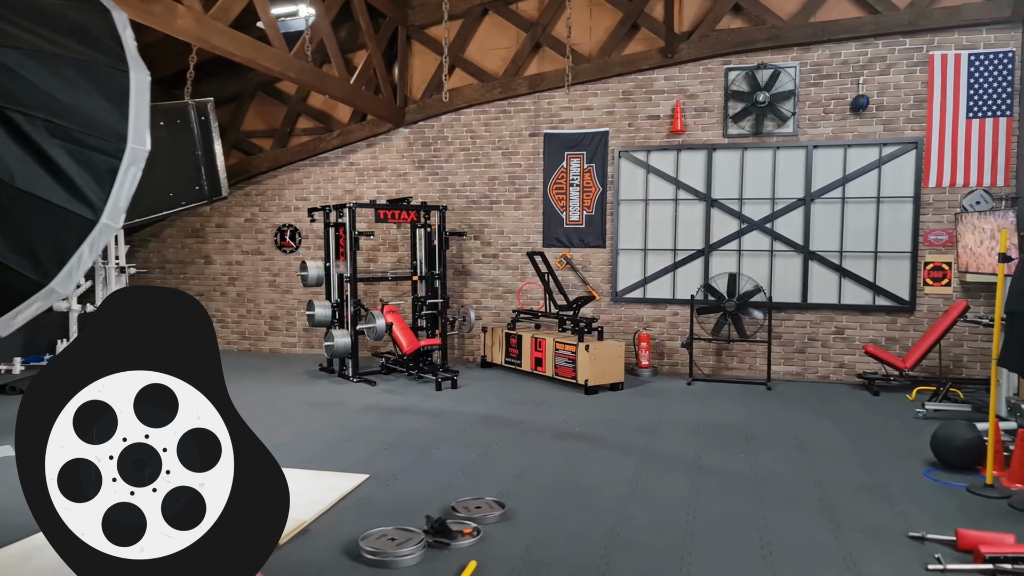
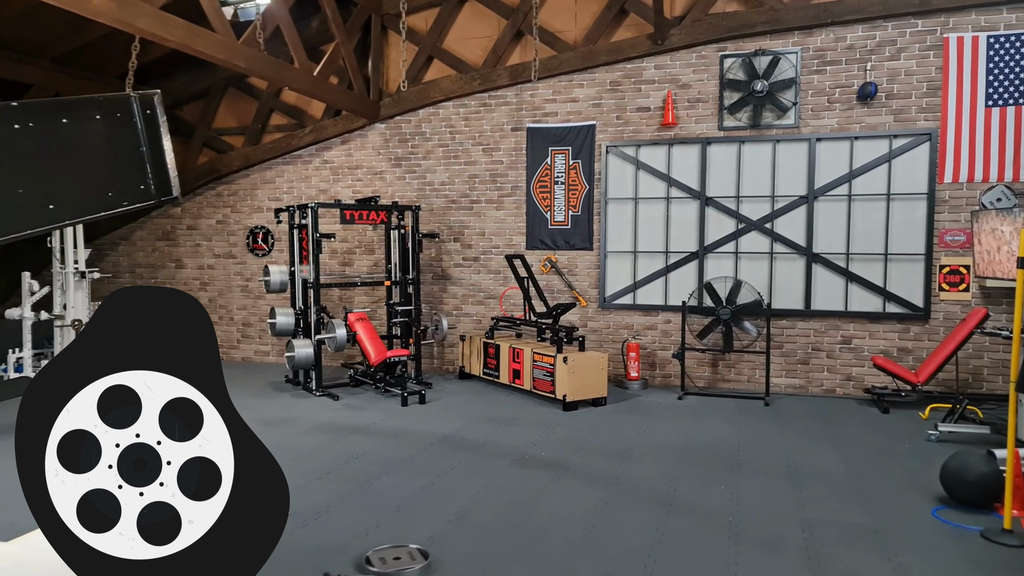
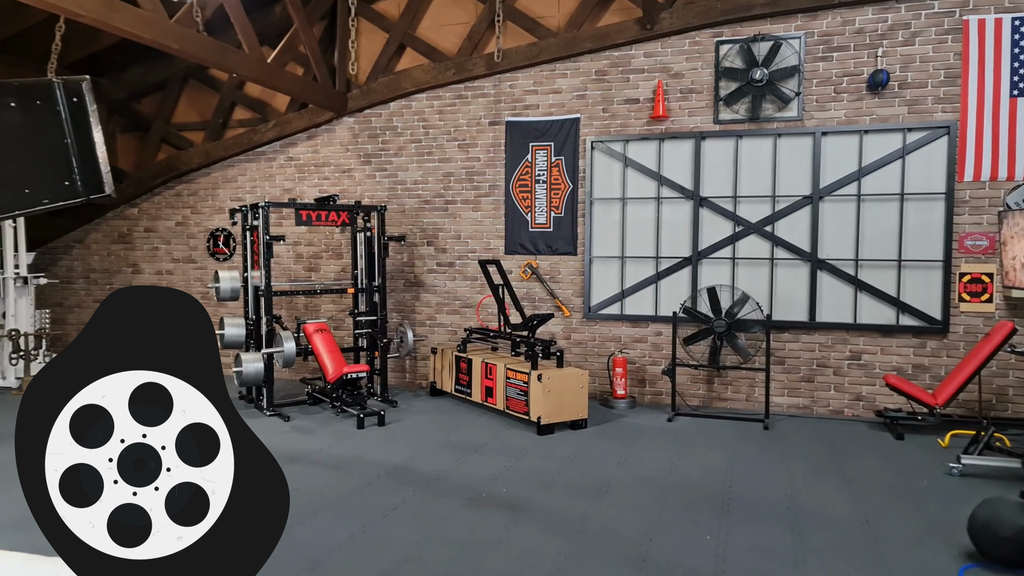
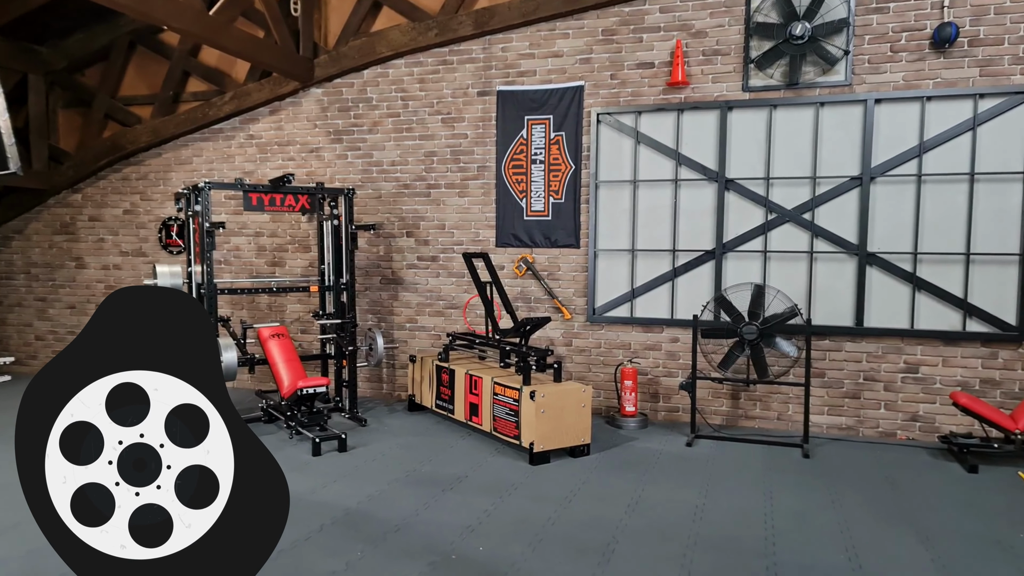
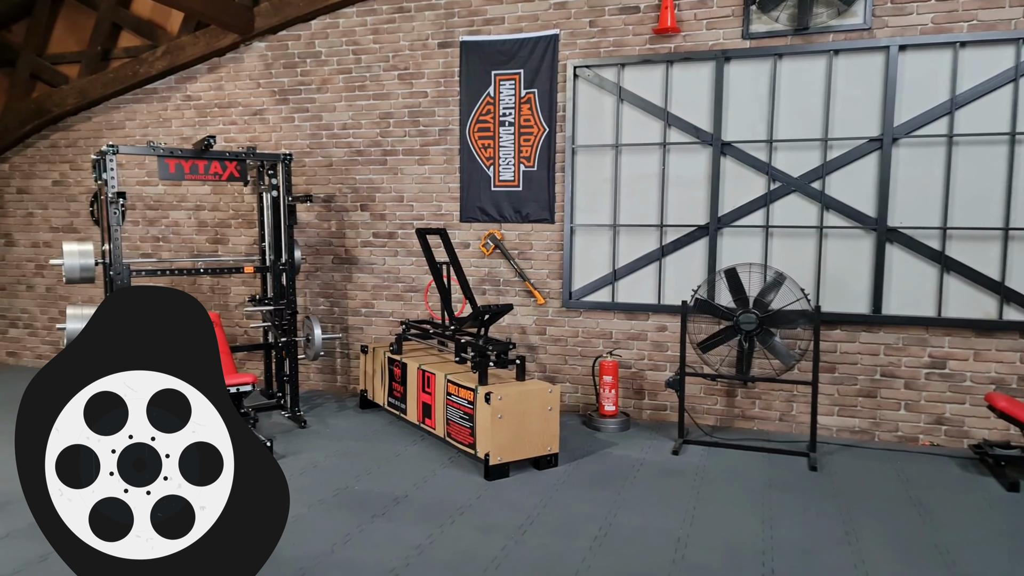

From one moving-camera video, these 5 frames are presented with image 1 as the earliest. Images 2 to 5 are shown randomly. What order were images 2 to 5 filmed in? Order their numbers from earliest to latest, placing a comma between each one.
2, 3, 4, 5
